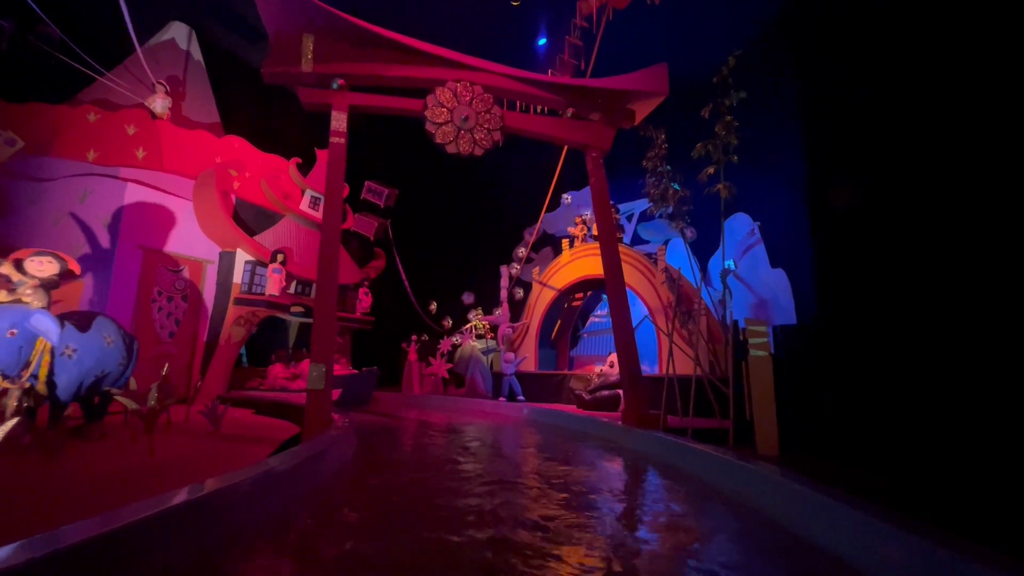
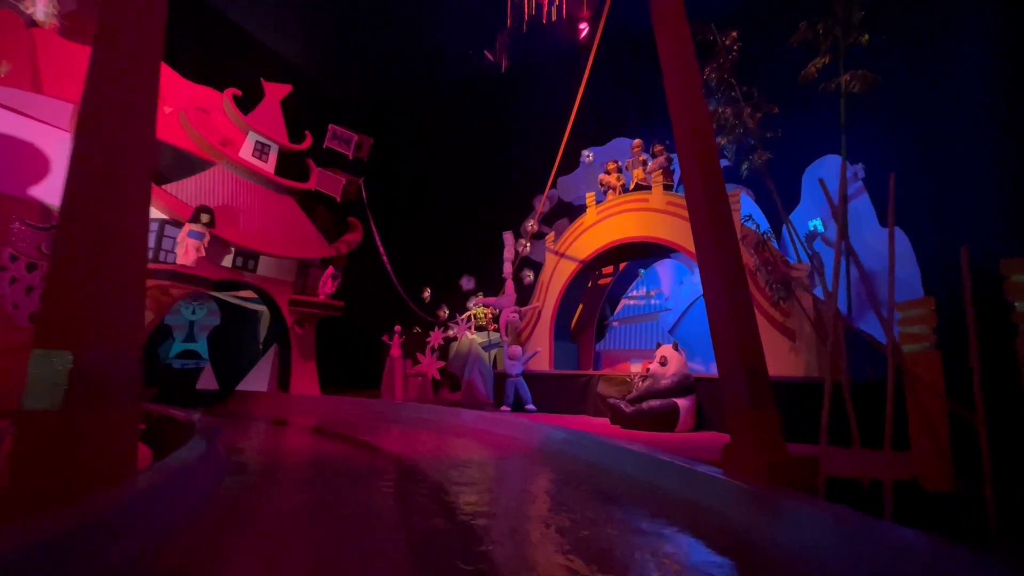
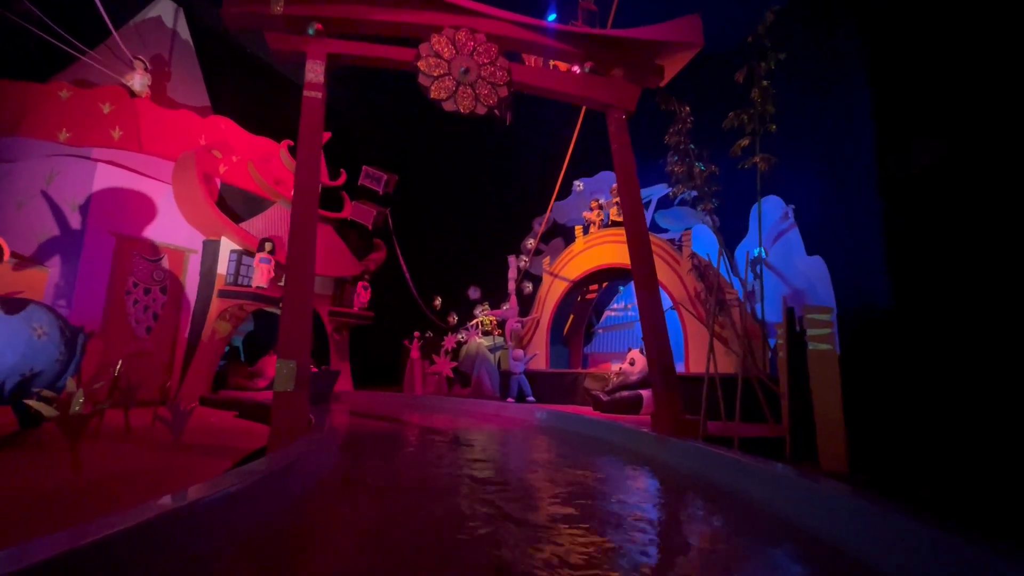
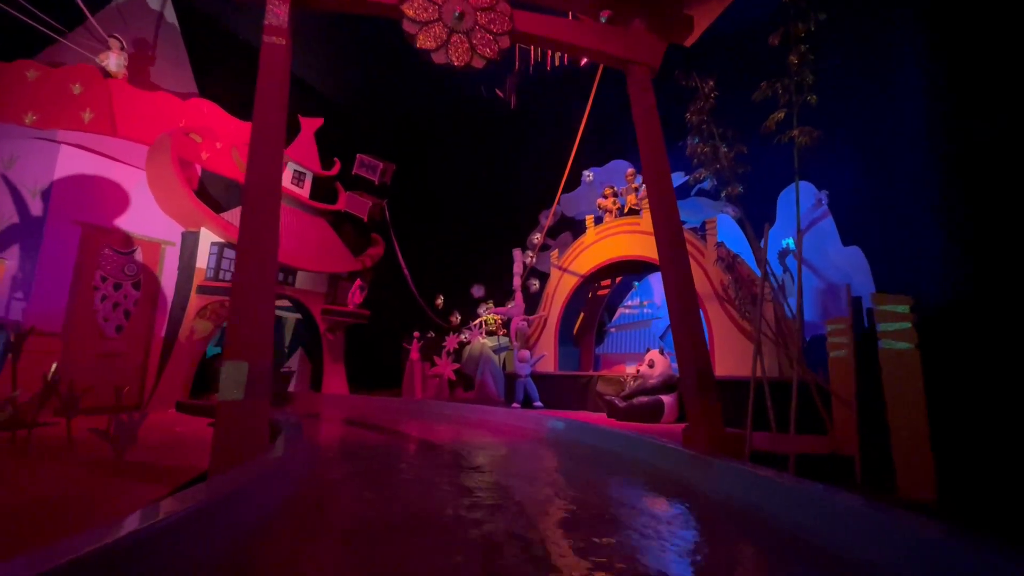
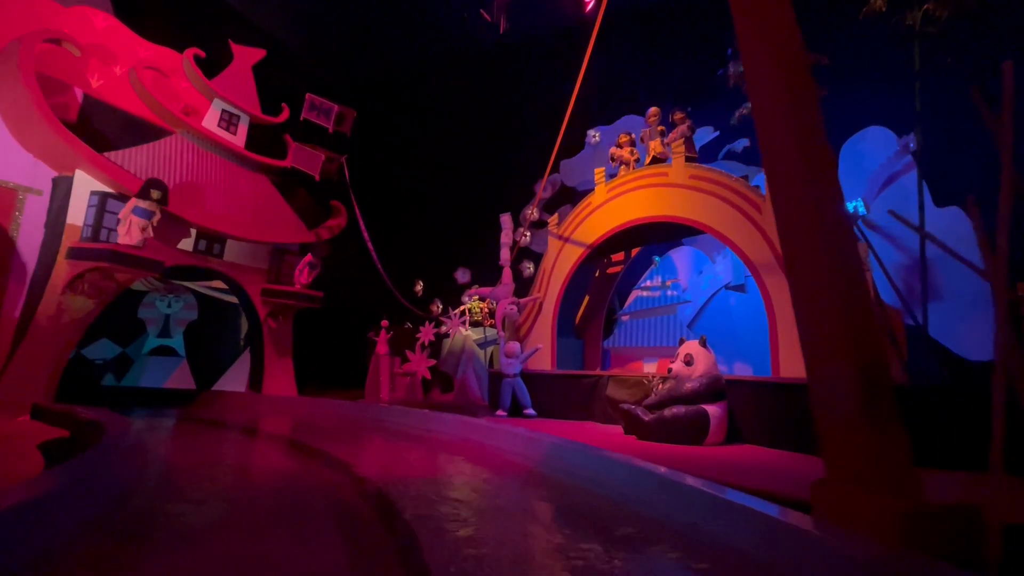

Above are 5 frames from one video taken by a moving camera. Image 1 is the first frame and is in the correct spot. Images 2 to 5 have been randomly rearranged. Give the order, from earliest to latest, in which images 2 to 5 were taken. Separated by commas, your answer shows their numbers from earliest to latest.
3, 4, 2, 5
